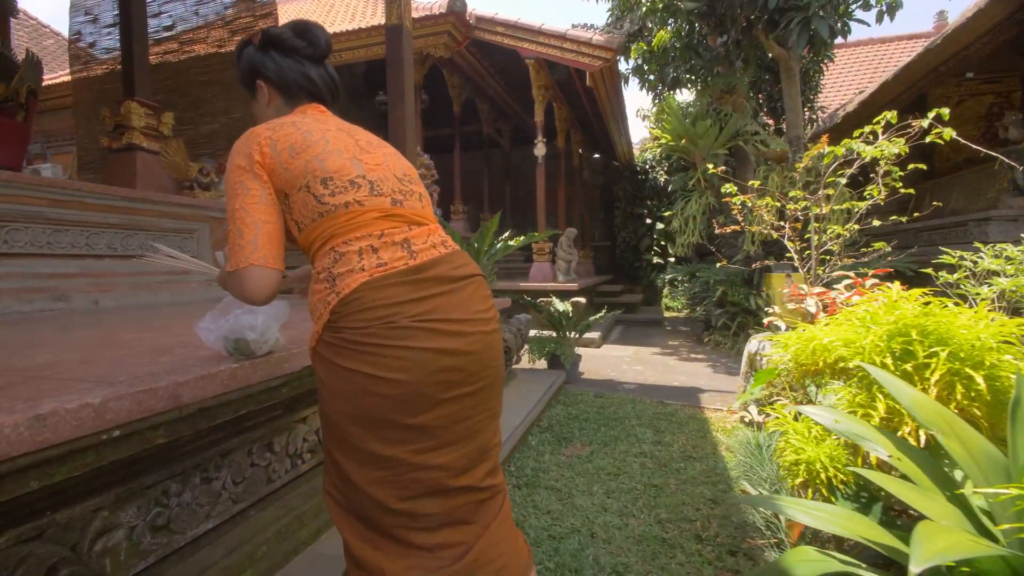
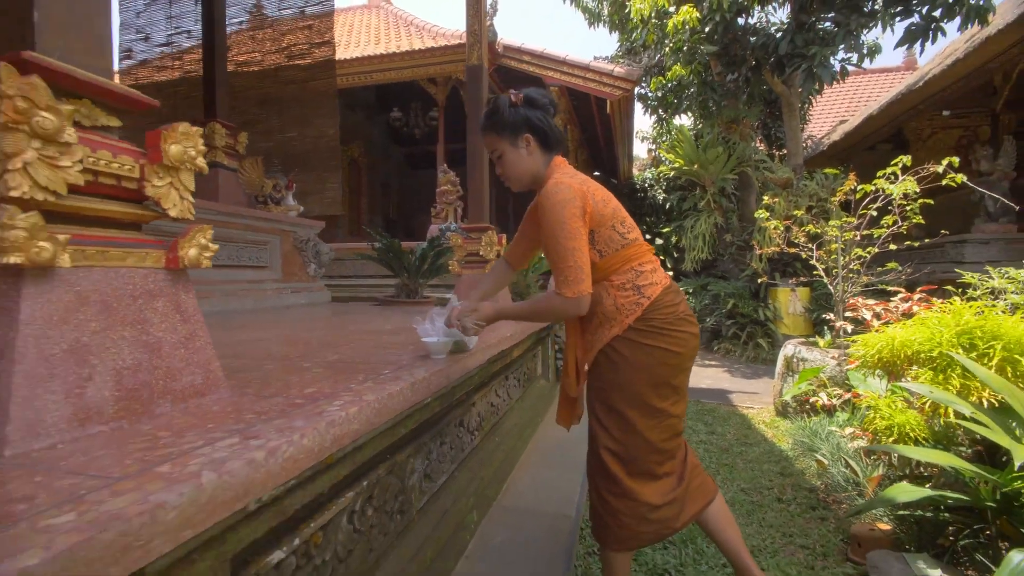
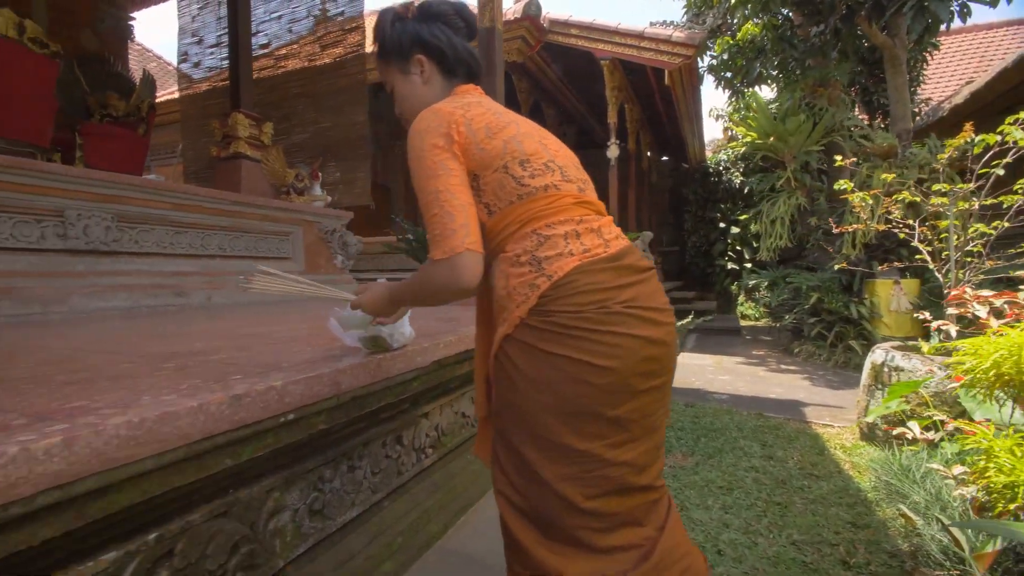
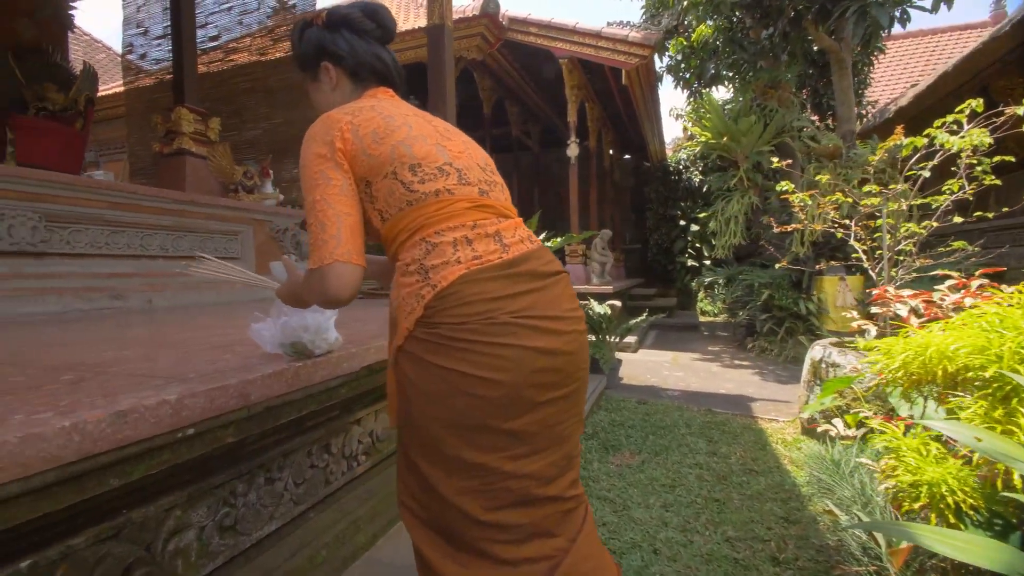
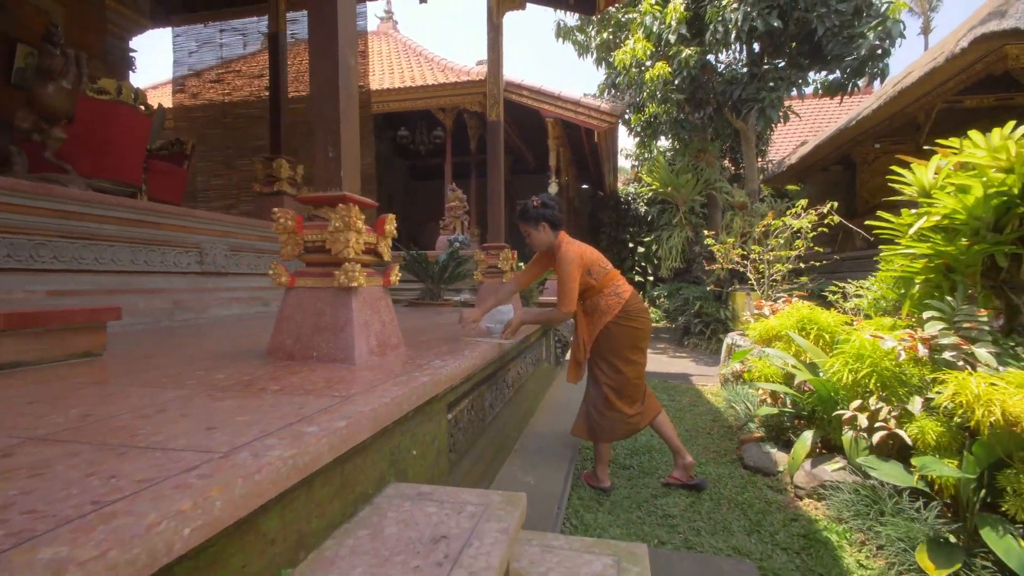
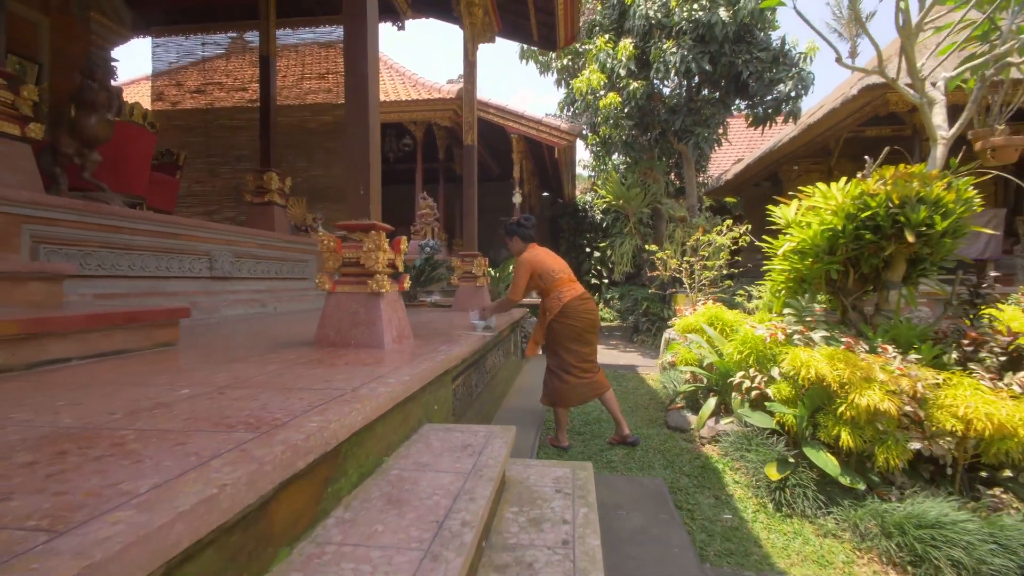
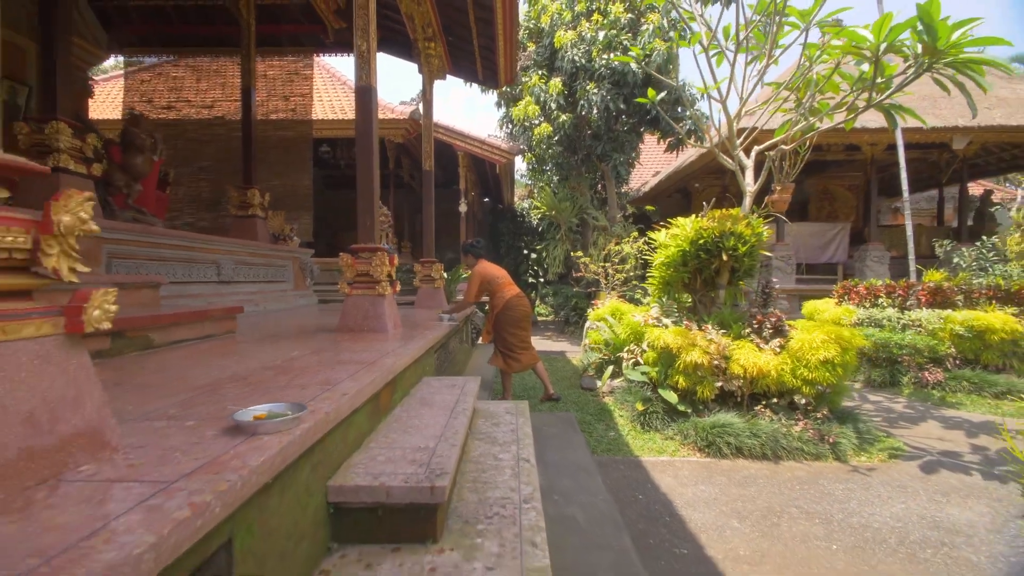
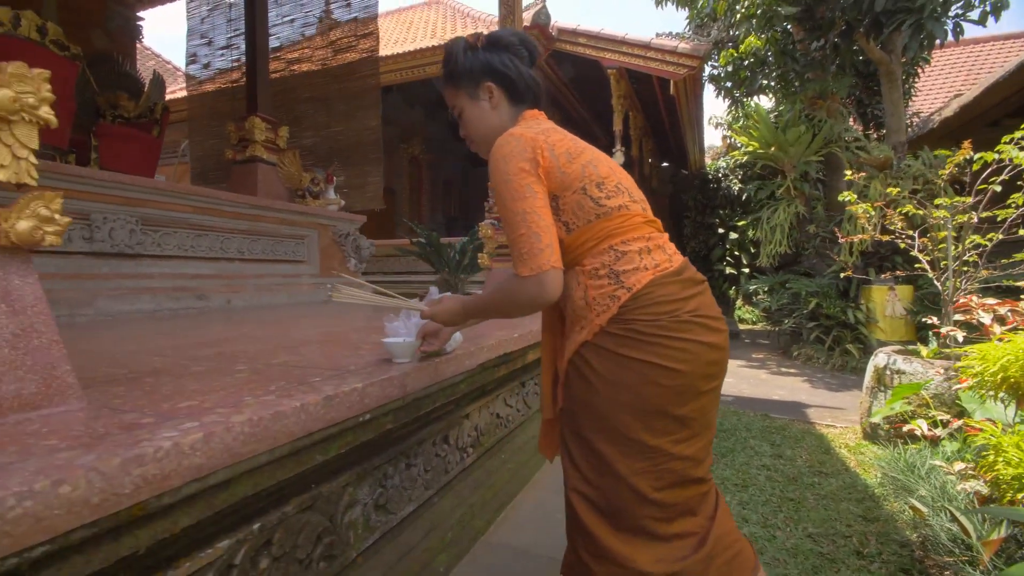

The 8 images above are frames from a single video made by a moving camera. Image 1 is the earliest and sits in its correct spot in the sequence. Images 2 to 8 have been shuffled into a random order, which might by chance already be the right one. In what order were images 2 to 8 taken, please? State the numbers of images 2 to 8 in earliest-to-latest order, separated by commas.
4, 3, 8, 2, 5, 6, 7
